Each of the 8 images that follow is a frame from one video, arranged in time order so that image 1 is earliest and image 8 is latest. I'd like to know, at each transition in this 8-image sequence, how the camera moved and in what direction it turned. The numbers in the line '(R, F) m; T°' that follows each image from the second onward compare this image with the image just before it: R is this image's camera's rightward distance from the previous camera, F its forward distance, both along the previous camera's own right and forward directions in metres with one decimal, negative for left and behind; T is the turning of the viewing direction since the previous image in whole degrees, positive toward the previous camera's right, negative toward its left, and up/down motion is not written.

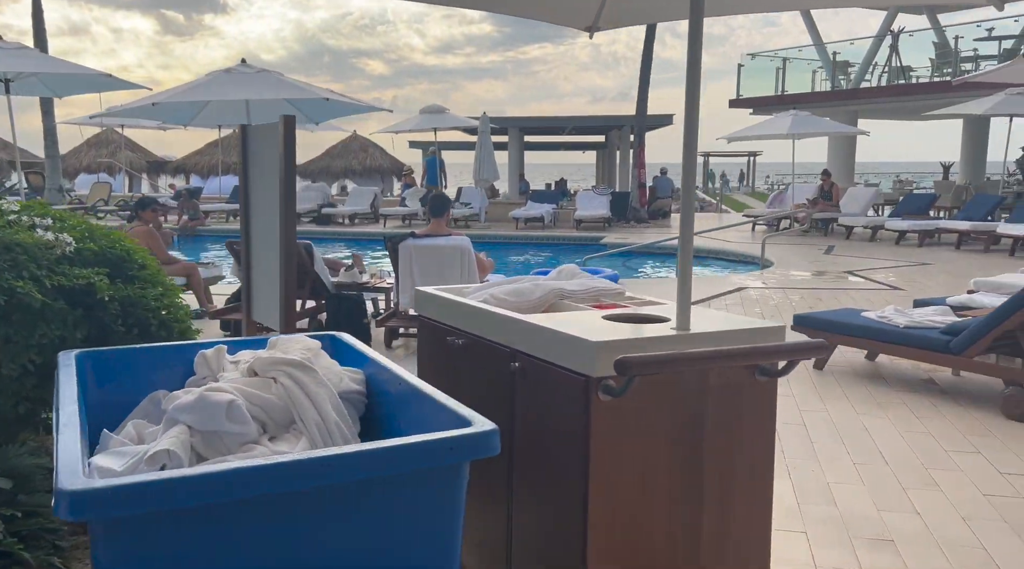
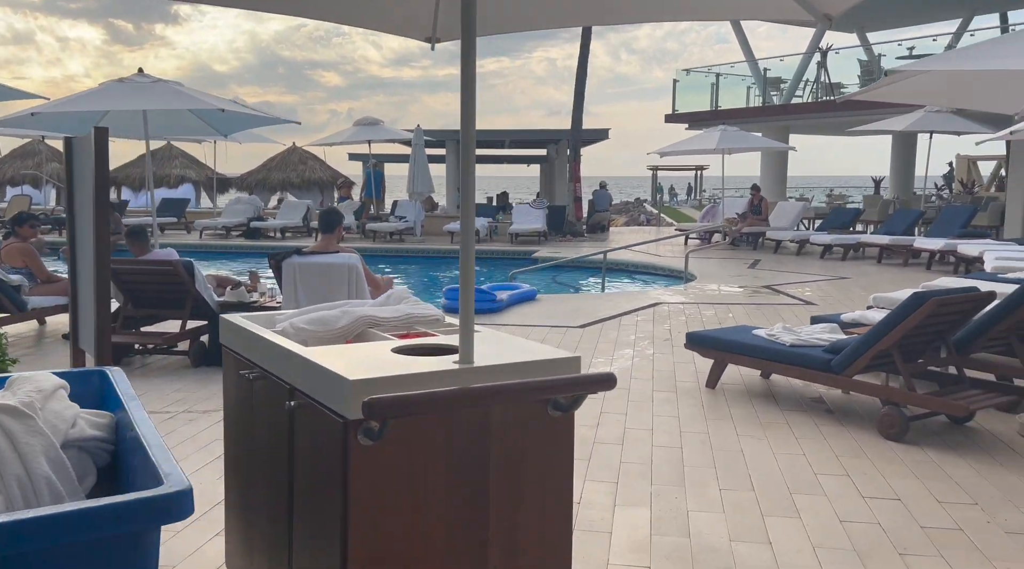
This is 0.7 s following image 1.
(+0.4, +0.1) m; +3°
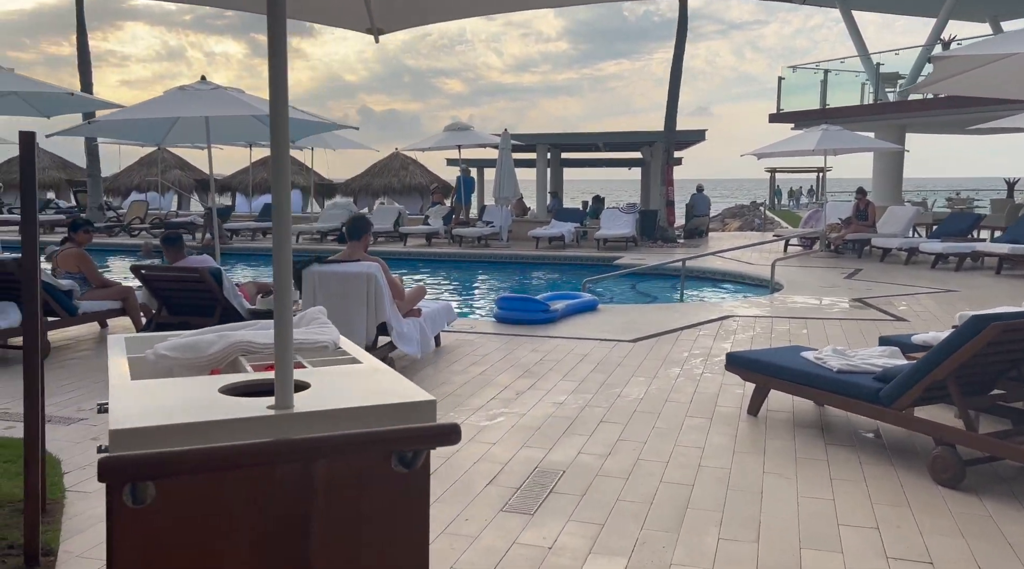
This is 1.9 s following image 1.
(+0.5, +0.4) m; -8°
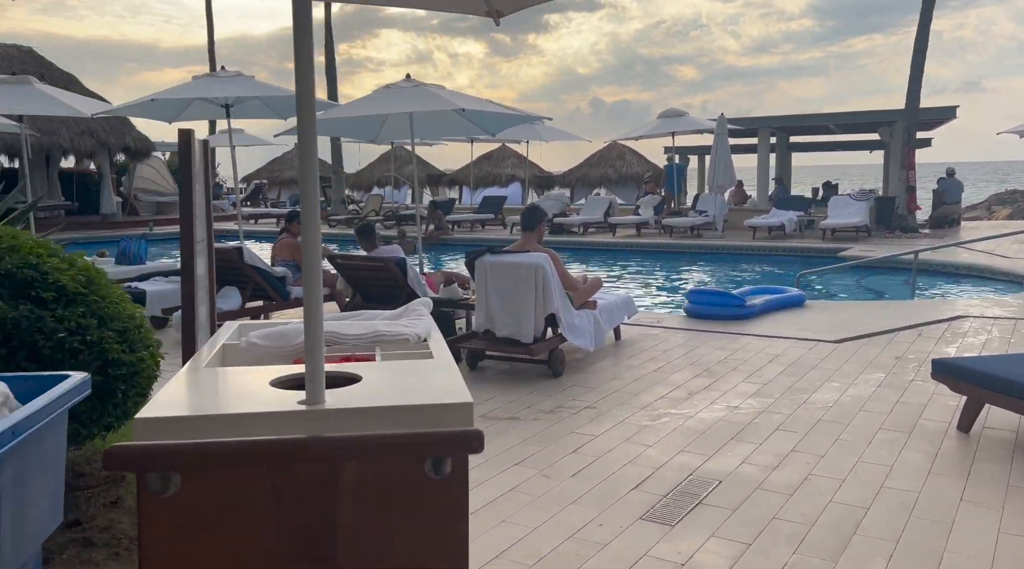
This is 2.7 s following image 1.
(+0.3, +0.2) m; -16°
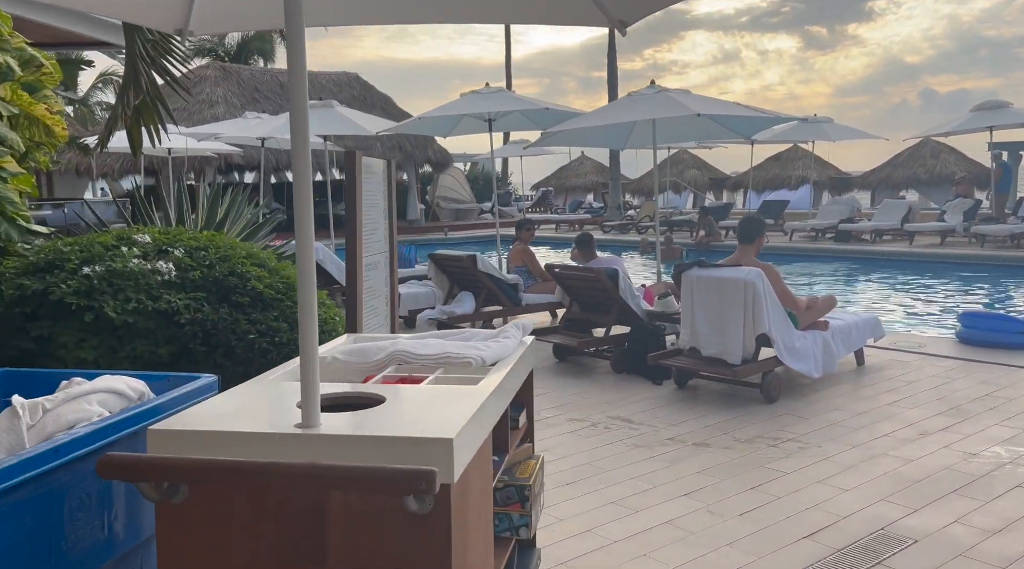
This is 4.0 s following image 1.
(+0.5, +0.2) m; -20°
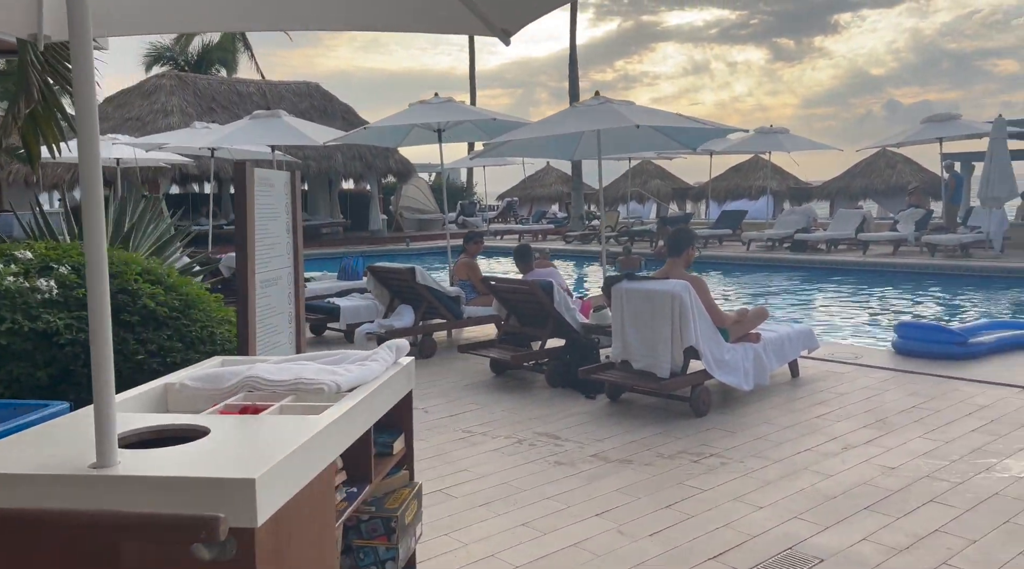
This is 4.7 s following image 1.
(+0.3, +0.1) m; +2°
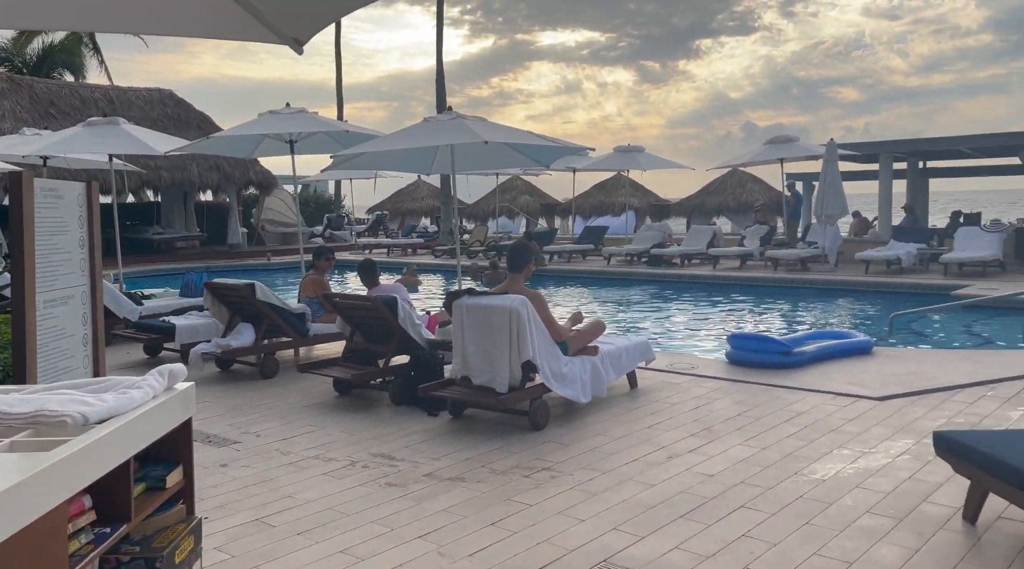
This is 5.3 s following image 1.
(+0.2, 0.0) m; +9°
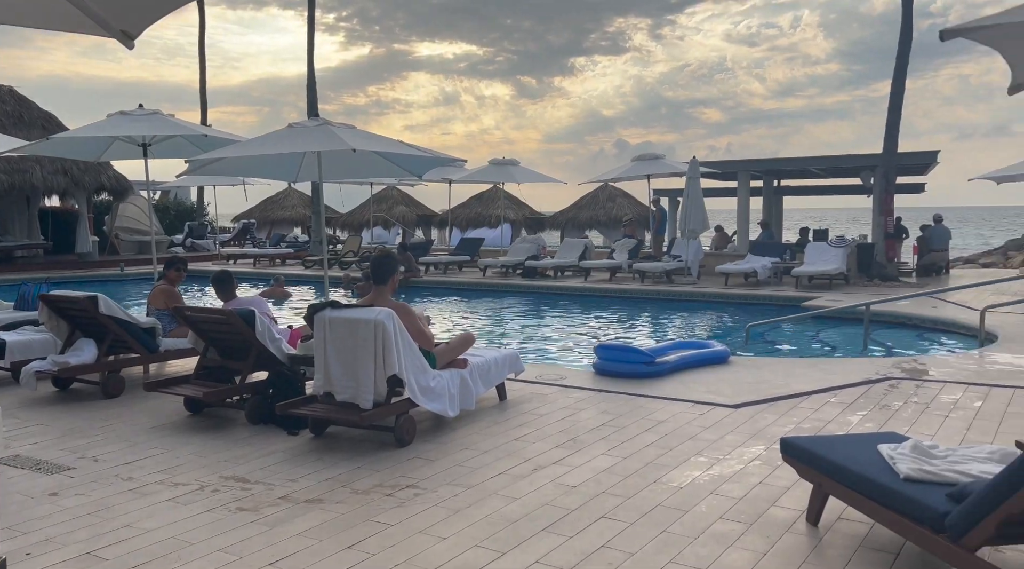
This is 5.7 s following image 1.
(+0.1, +0.1) m; +9°
